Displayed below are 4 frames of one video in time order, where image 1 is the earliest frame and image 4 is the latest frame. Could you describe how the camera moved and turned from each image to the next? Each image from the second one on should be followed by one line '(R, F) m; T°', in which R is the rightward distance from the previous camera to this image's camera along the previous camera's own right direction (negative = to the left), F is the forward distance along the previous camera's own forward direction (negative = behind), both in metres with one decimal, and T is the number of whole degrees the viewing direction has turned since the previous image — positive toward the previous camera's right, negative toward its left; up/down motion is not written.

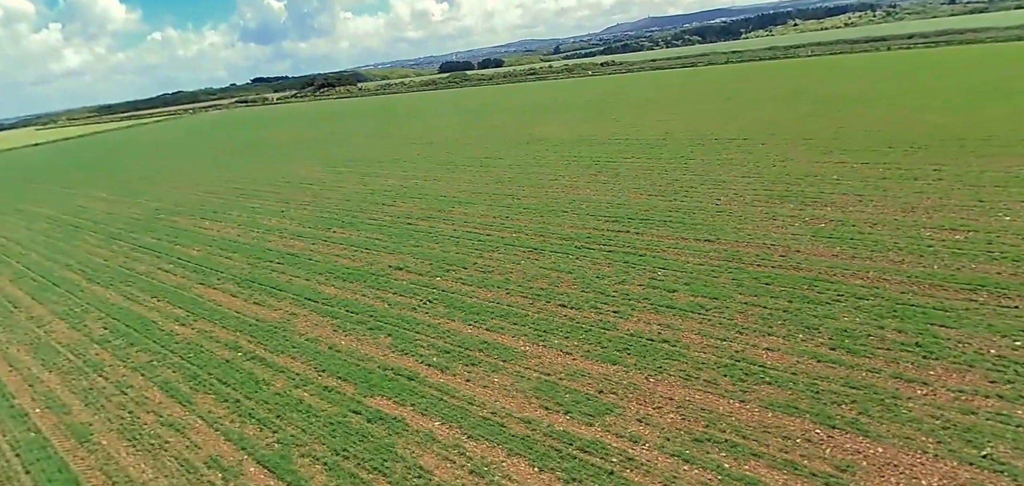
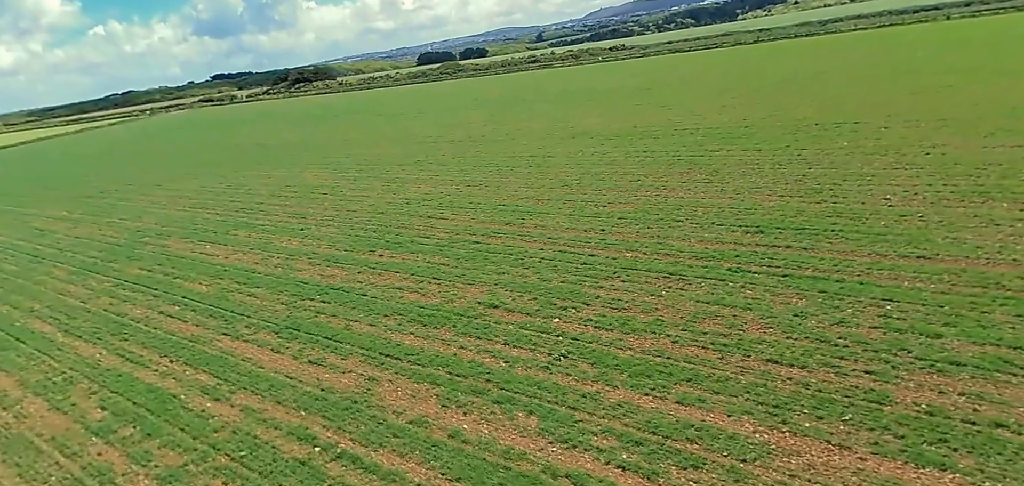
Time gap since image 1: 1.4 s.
(-3.5, +3.5) m; +2°
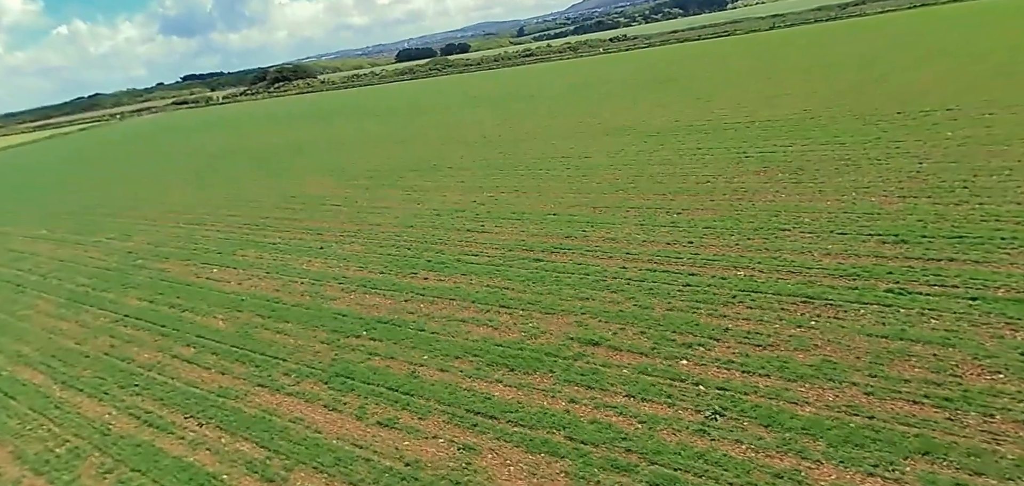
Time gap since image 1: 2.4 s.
(-2.4, +2.3) m; +2°
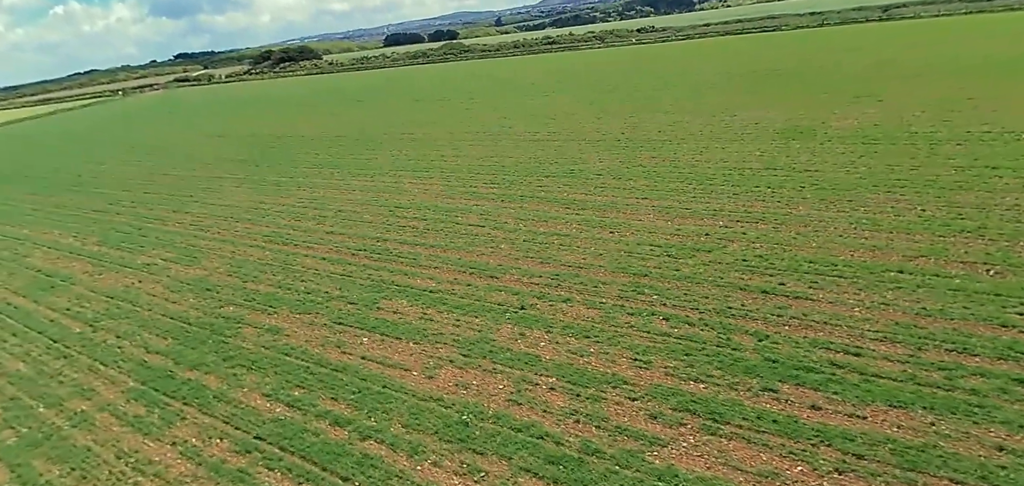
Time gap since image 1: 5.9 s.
(-8.2, +7.2) m; 0°
